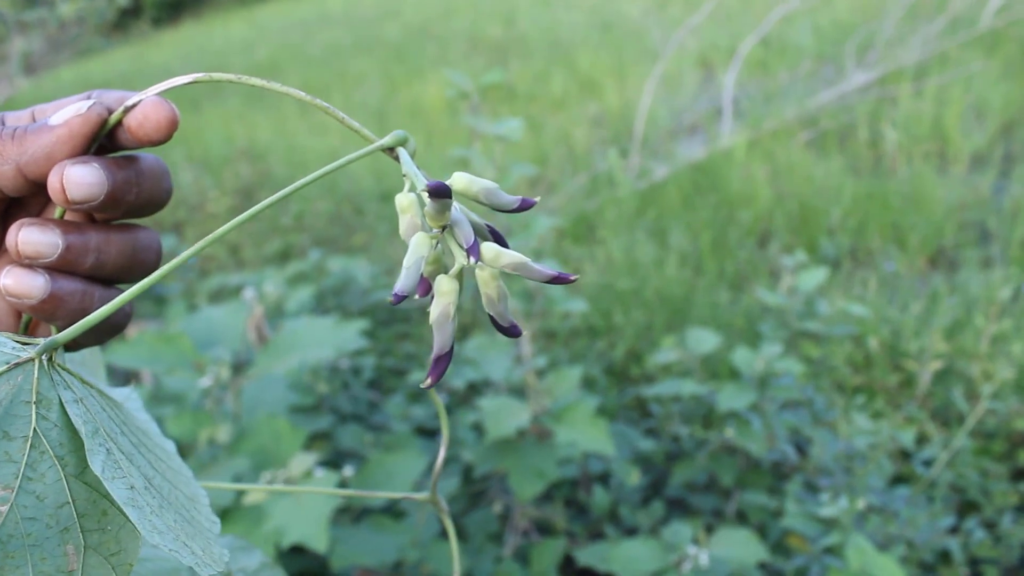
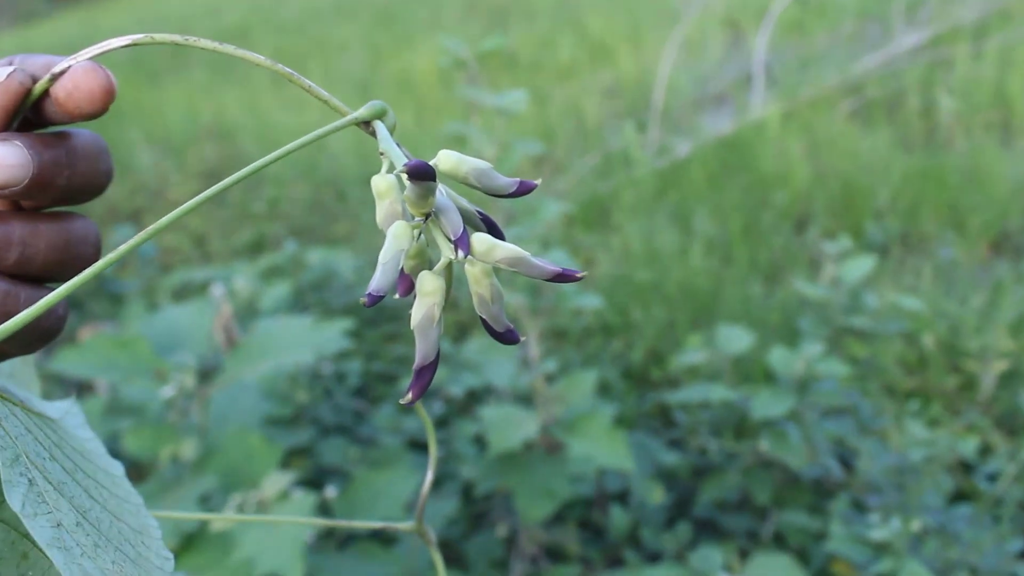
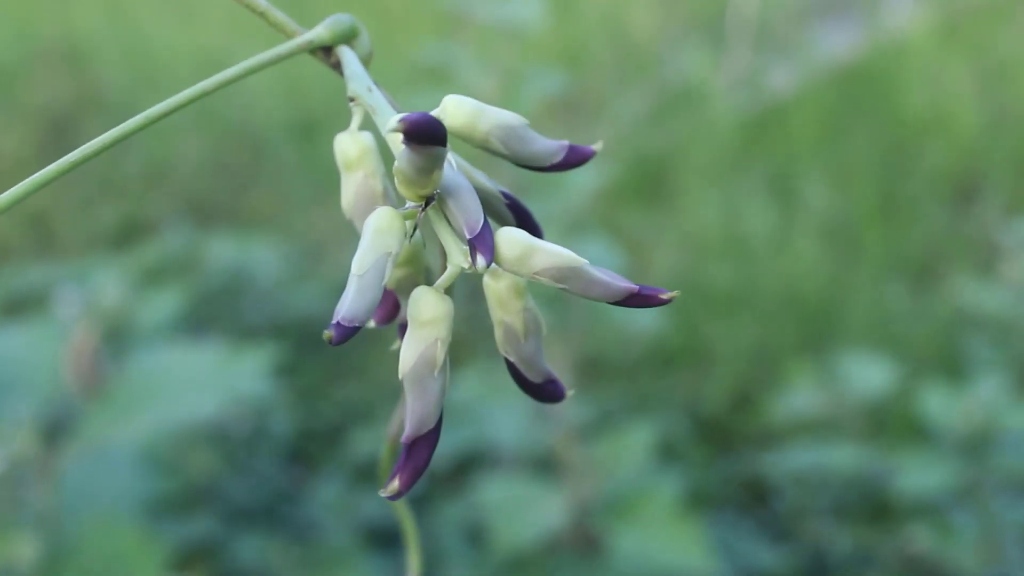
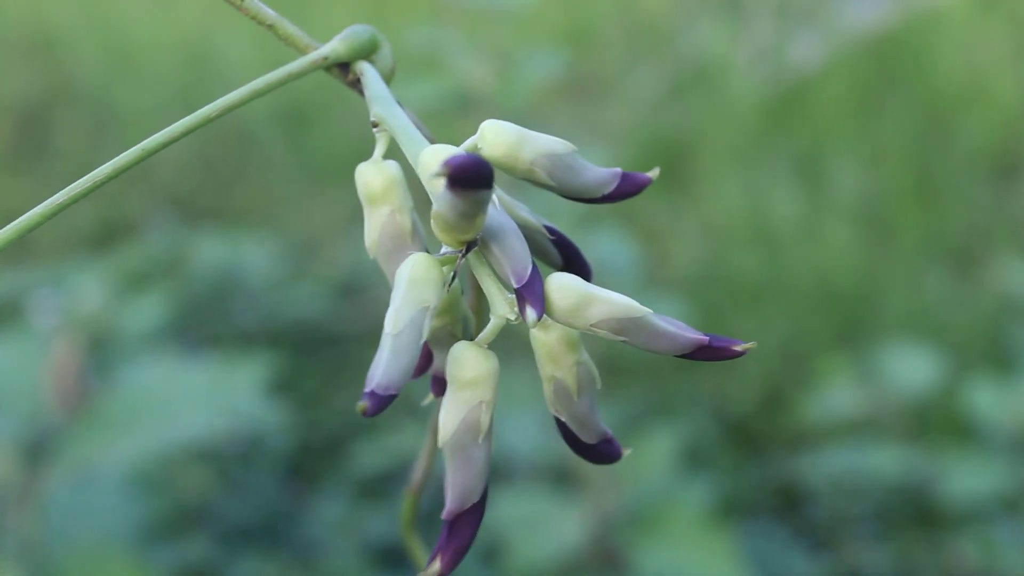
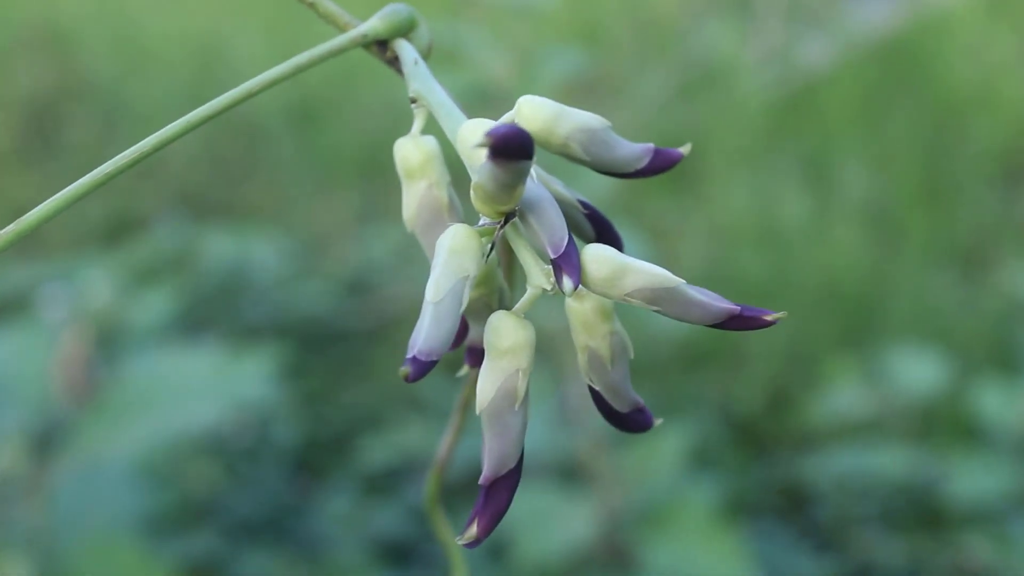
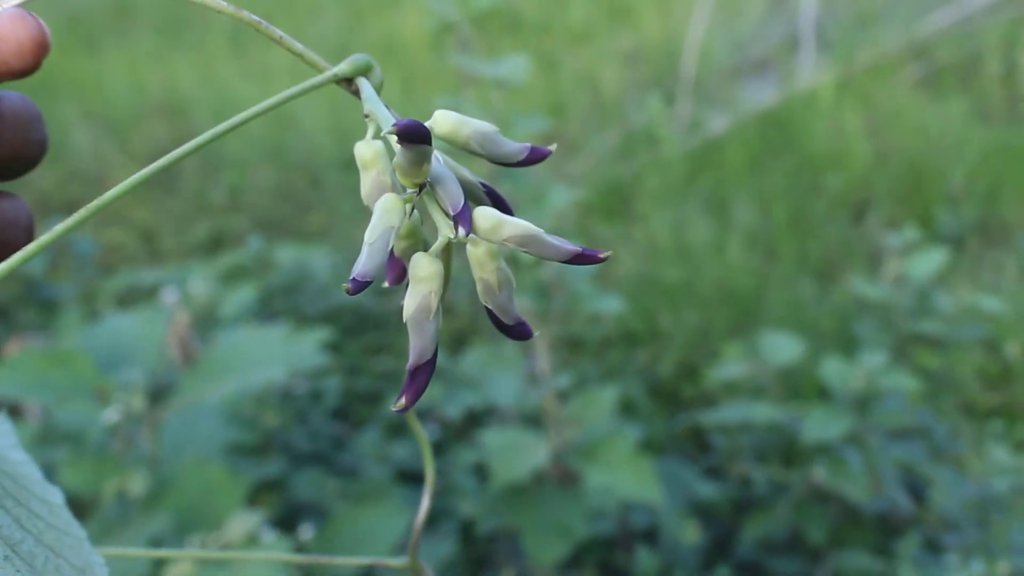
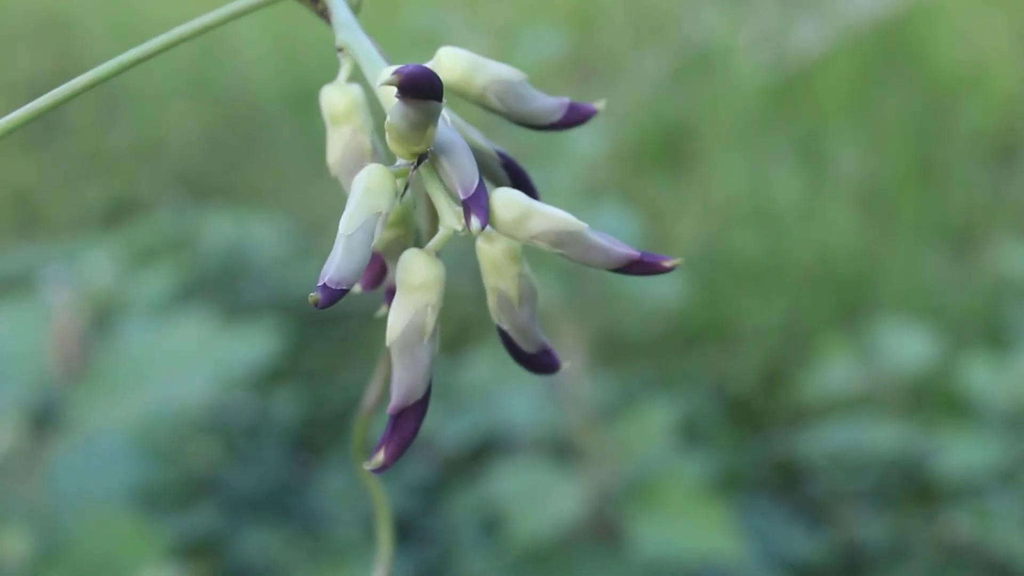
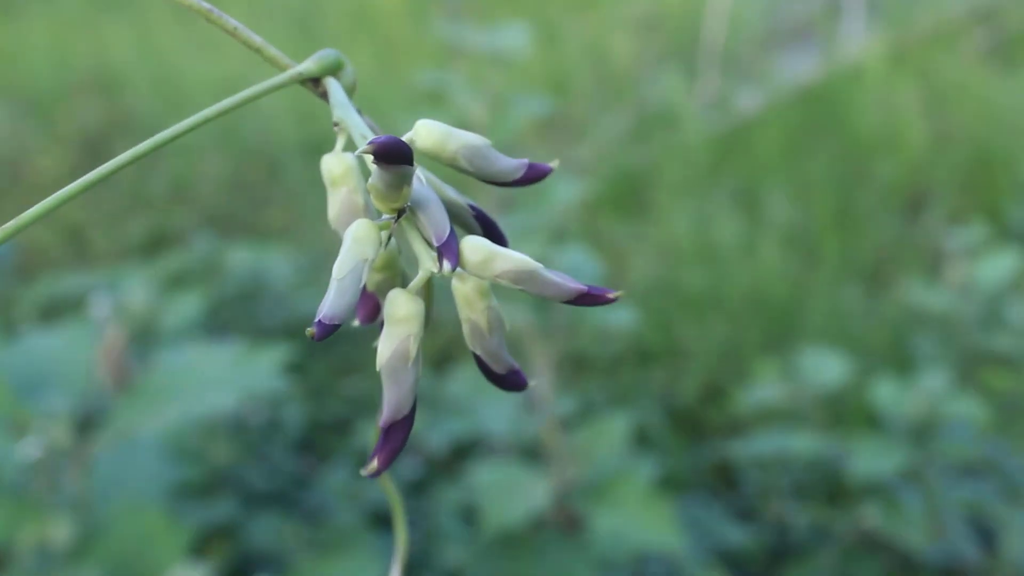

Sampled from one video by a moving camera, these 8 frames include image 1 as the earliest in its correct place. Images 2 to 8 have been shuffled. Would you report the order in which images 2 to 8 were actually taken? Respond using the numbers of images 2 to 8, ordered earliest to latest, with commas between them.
2, 6, 8, 3, 5, 4, 7
